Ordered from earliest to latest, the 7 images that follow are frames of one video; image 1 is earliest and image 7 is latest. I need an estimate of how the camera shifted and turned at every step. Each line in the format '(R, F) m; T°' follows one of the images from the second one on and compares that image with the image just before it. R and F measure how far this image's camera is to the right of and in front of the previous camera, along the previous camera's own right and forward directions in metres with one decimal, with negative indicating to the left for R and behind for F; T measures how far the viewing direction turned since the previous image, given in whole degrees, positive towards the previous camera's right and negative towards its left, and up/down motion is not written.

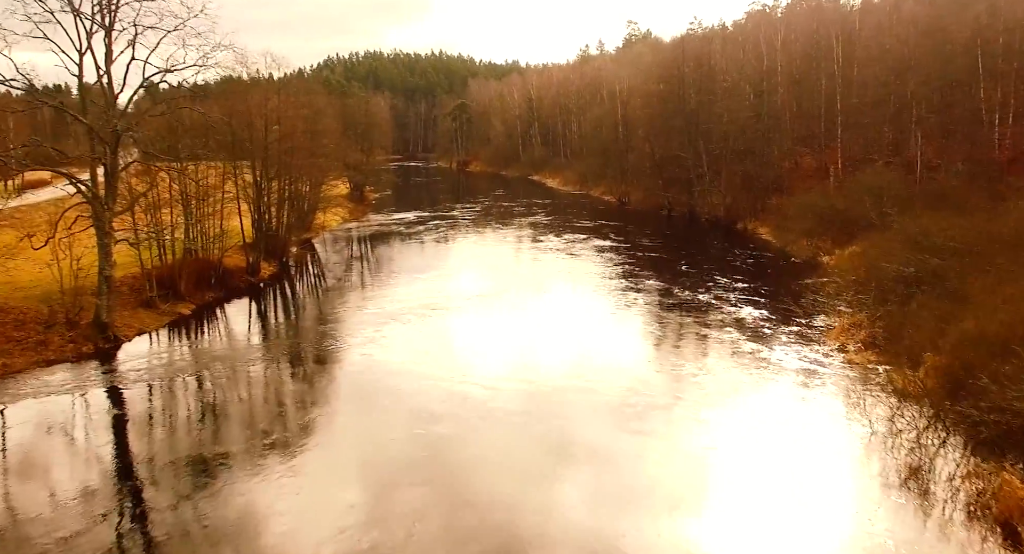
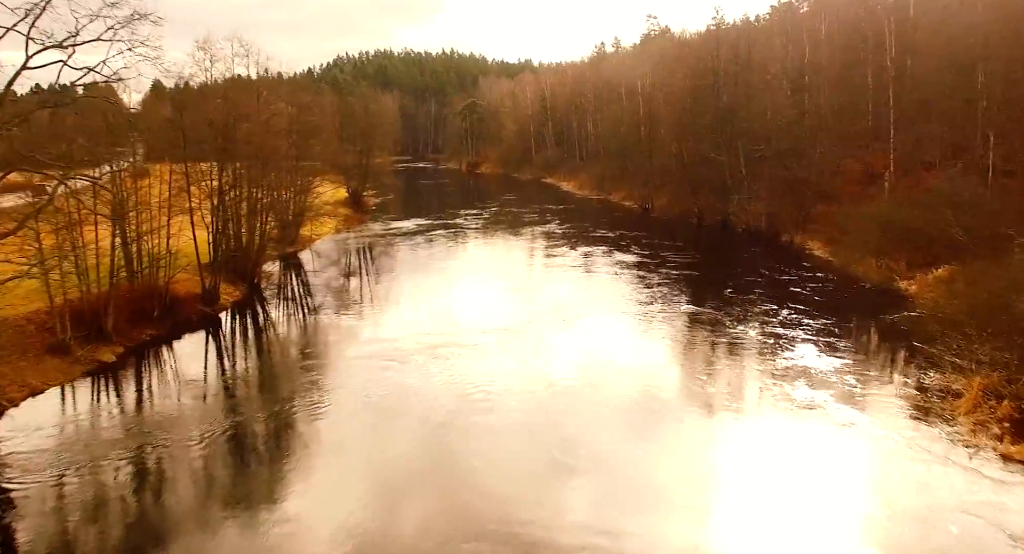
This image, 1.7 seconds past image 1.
(0.0, +6.1) m; -1°
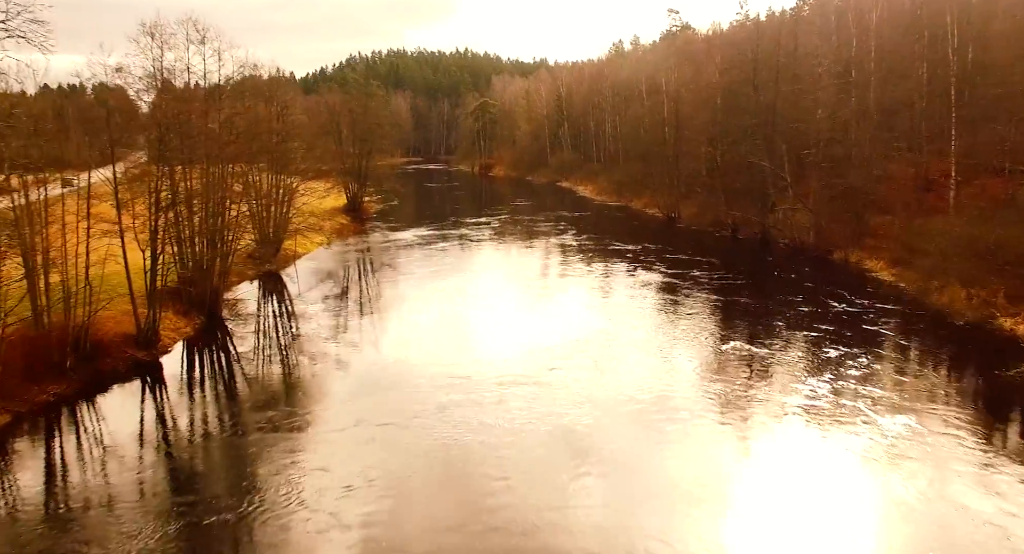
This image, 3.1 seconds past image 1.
(+0.2, +5.6) m; -1°
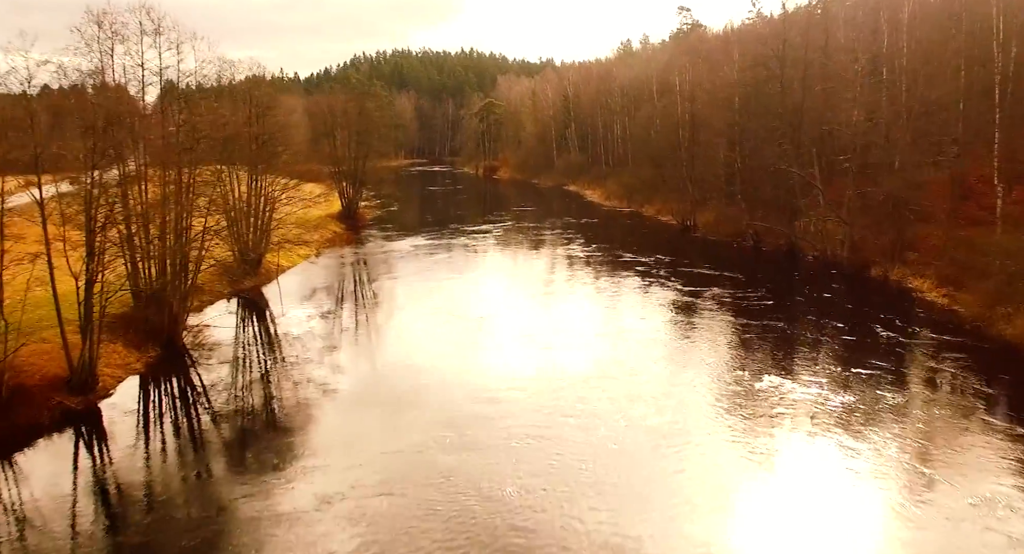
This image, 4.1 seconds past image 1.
(+0.1, +3.6) m; 0°
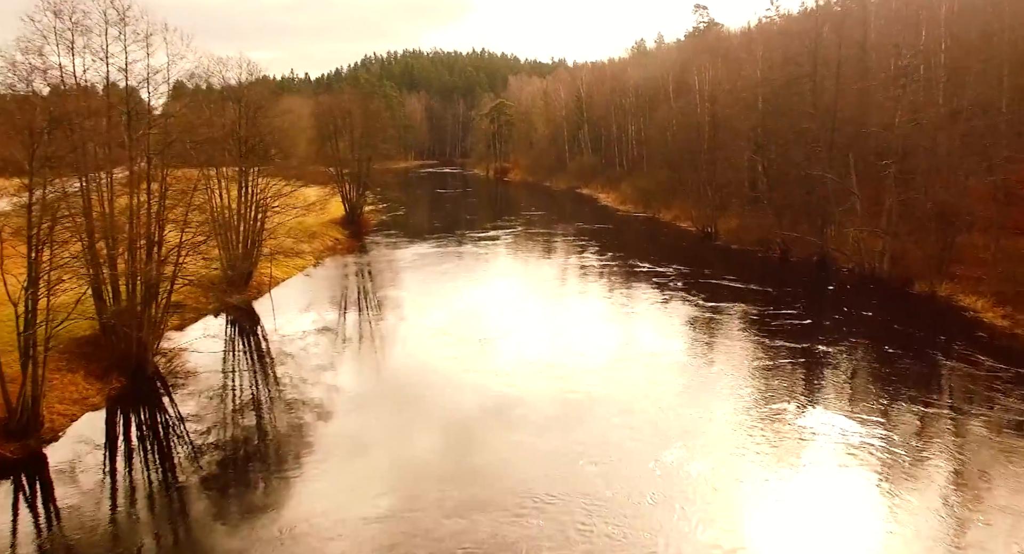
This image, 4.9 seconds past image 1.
(0.0, +2.8) m; -1°
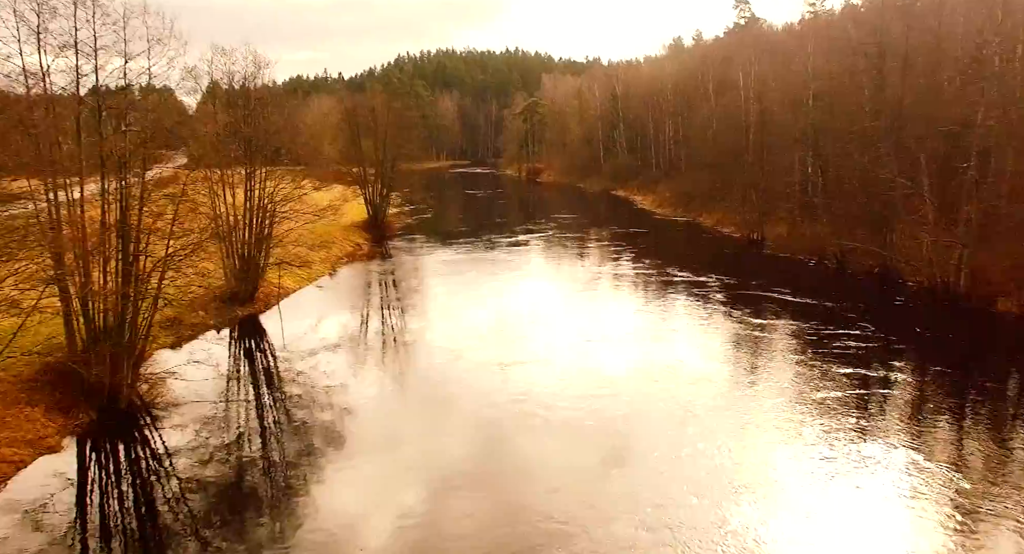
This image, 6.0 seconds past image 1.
(+0.1, +3.1) m; -2°
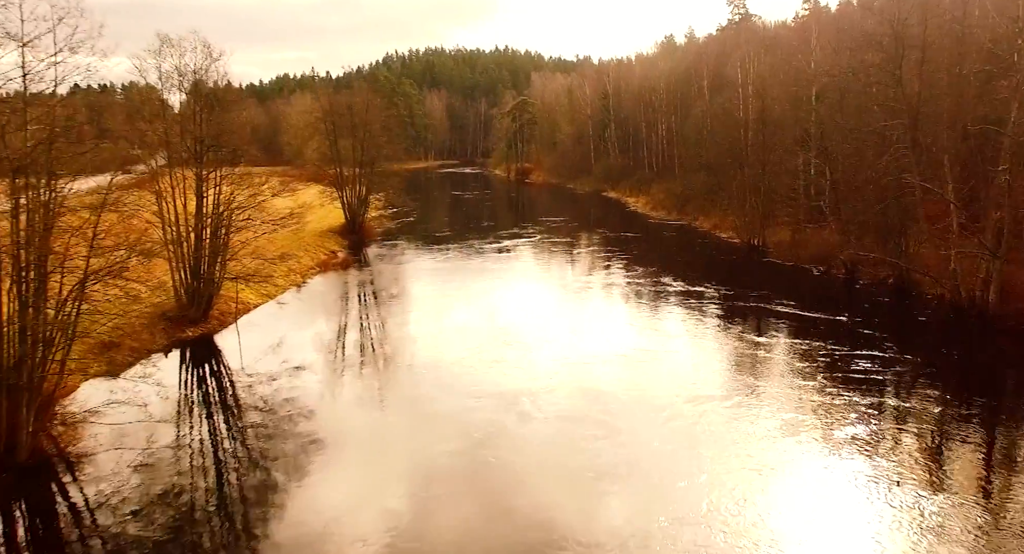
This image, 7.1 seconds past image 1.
(+0.3, +3.1) m; +1°
